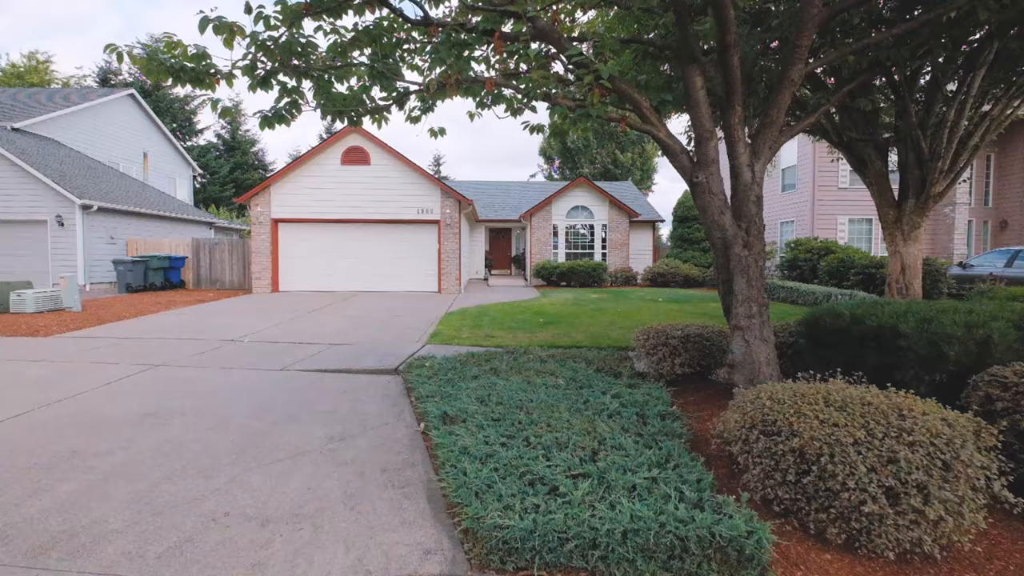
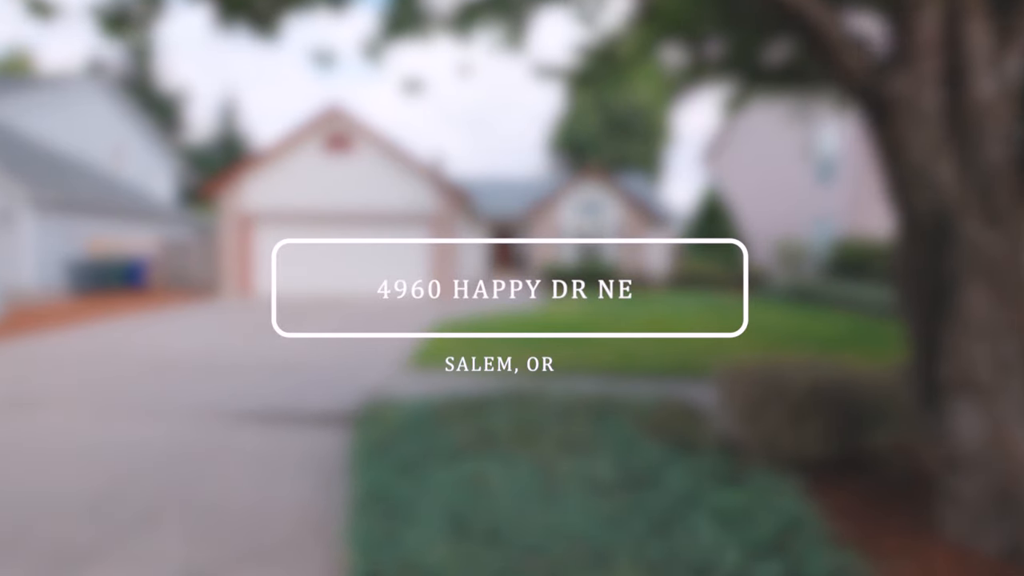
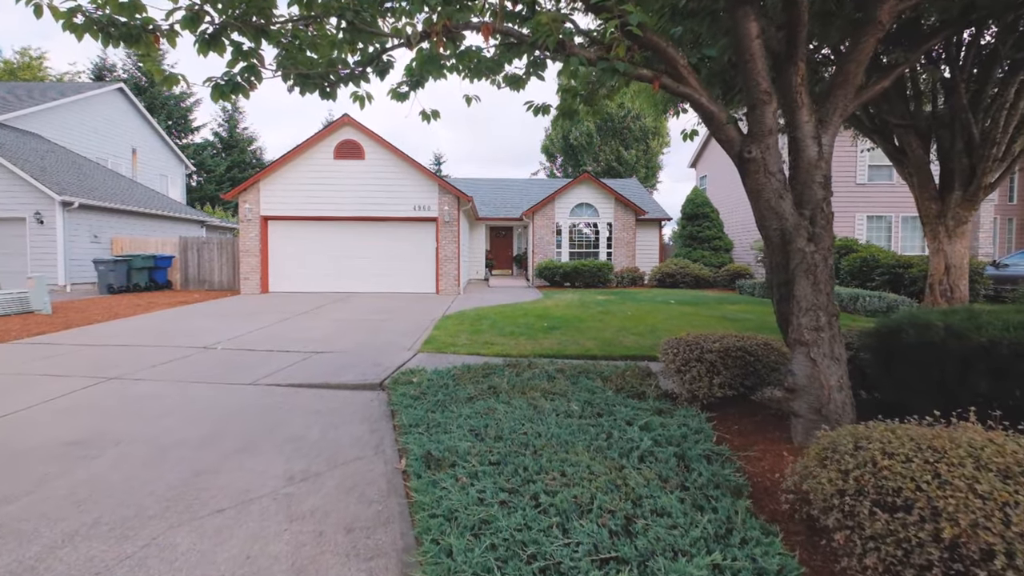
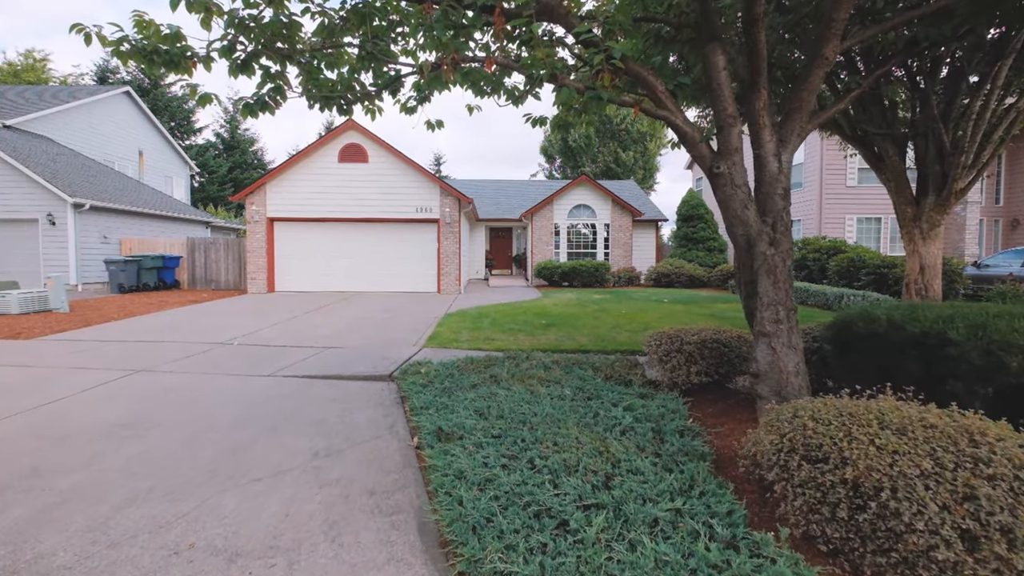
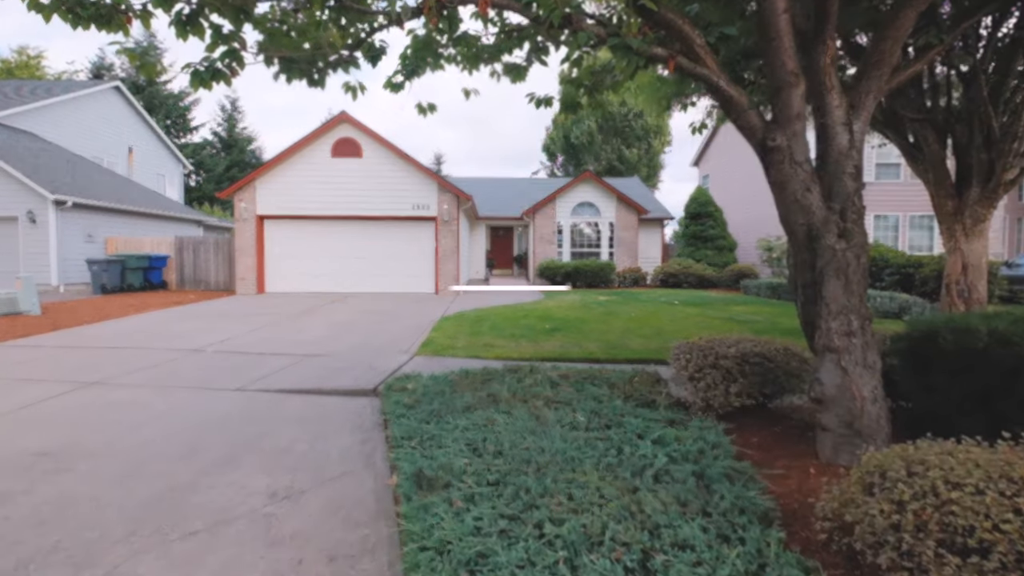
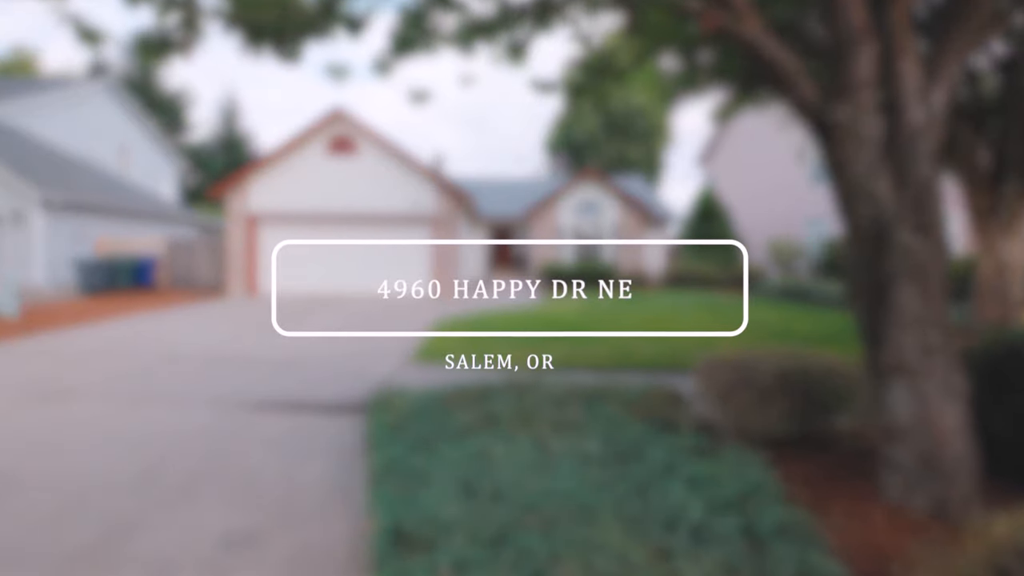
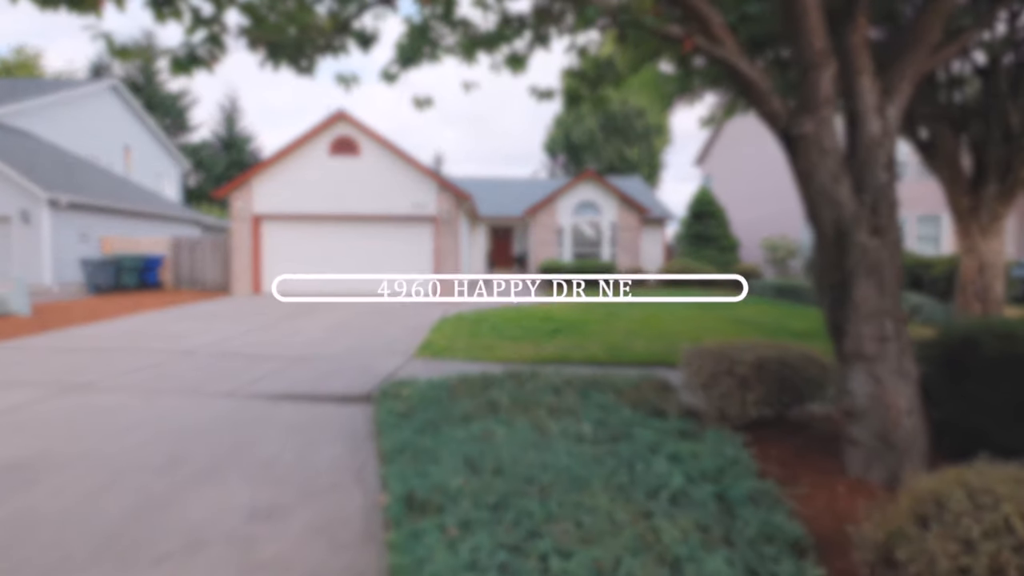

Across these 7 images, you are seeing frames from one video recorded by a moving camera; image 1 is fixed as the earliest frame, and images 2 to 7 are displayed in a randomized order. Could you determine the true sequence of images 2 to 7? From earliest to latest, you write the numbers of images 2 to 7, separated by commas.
4, 3, 5, 7, 6, 2
